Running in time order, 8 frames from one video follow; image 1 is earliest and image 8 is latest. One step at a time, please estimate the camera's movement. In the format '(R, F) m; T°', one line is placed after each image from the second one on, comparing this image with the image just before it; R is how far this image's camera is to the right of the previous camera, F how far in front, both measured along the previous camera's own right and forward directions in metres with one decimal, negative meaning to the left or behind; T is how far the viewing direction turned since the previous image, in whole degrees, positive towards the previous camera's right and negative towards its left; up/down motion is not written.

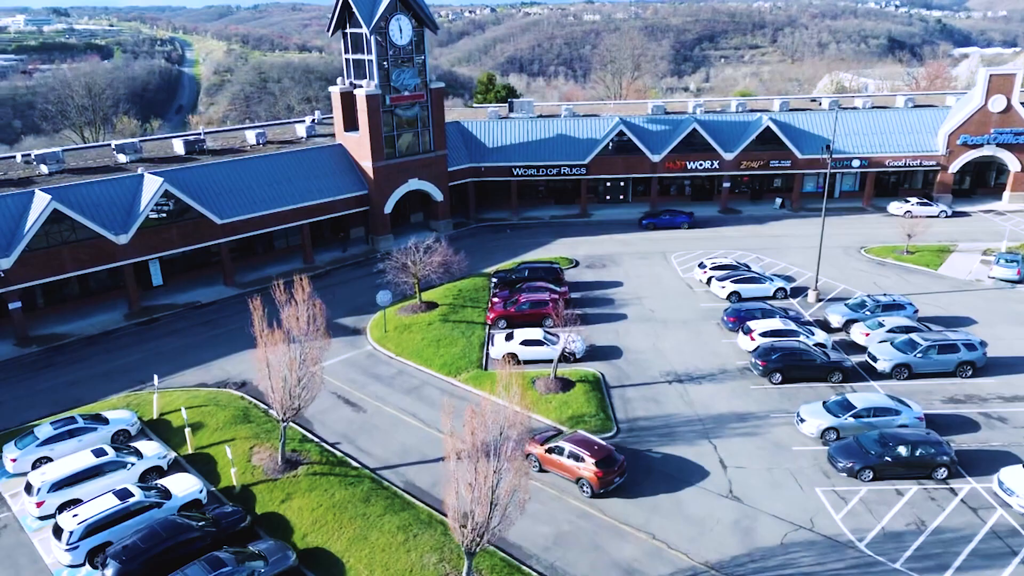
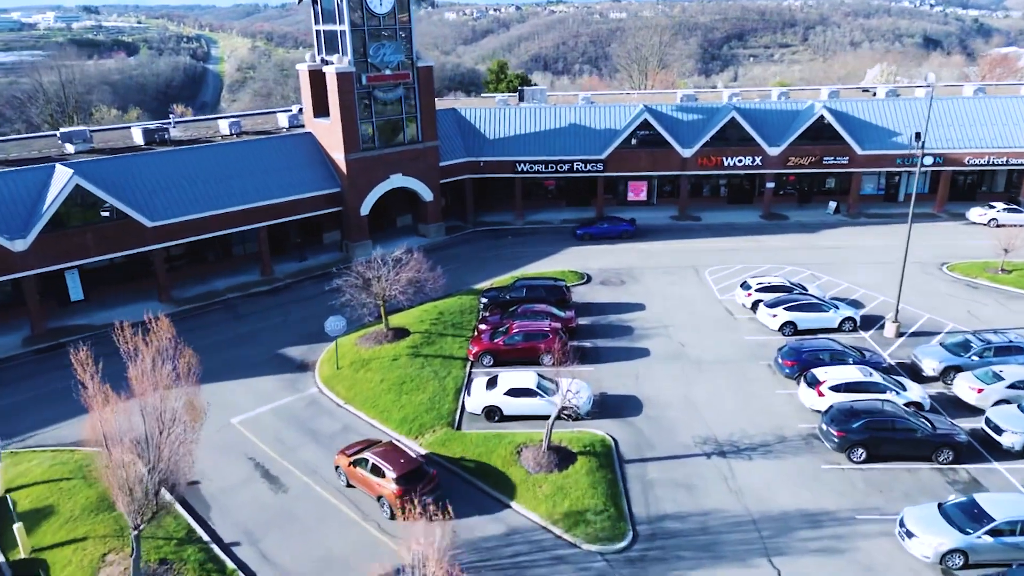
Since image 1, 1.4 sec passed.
(+1.4, +9.0) m; -2°
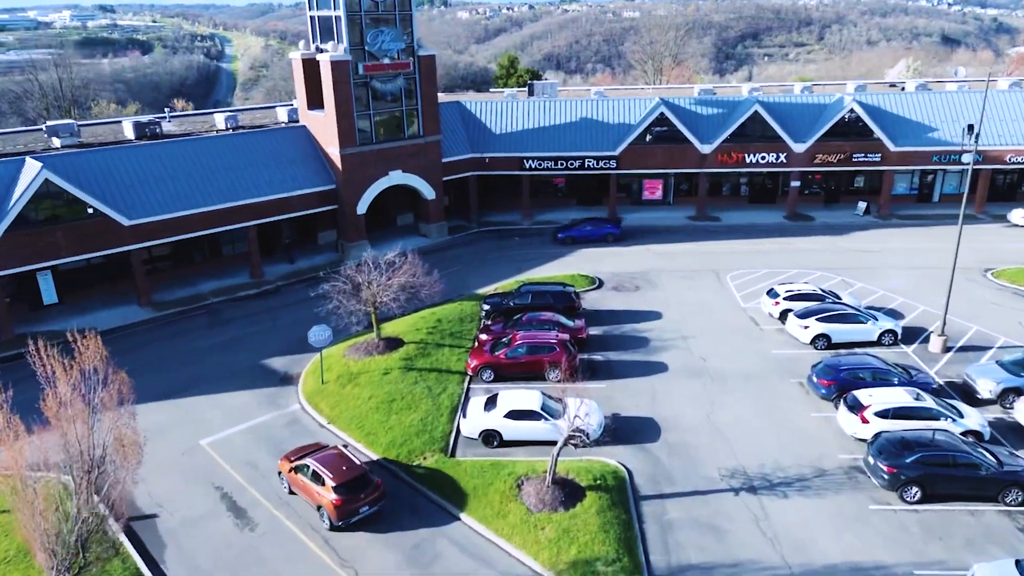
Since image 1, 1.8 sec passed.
(+0.3, +3.0) m; -1°
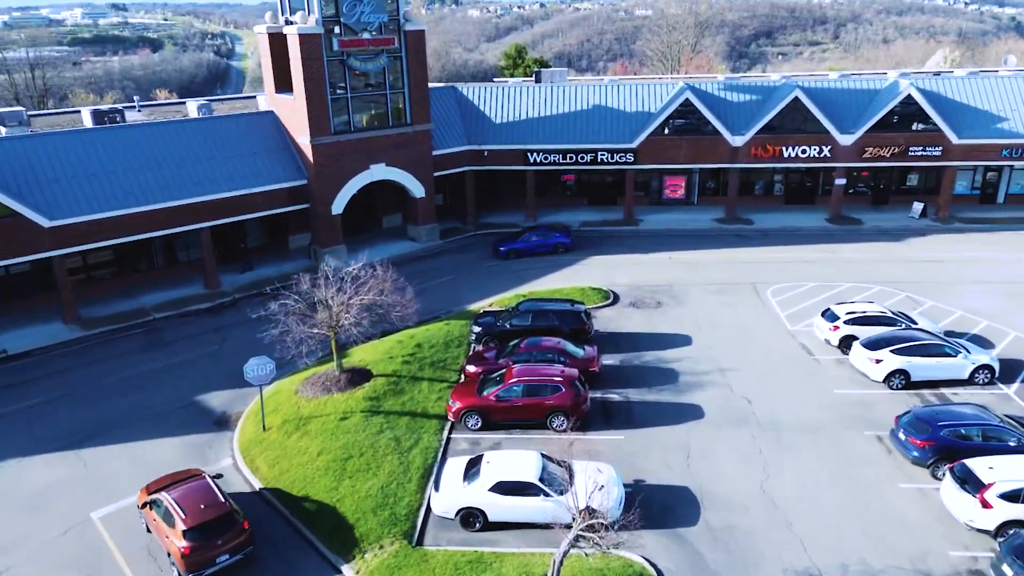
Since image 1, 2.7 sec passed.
(+0.5, +6.1) m; -1°
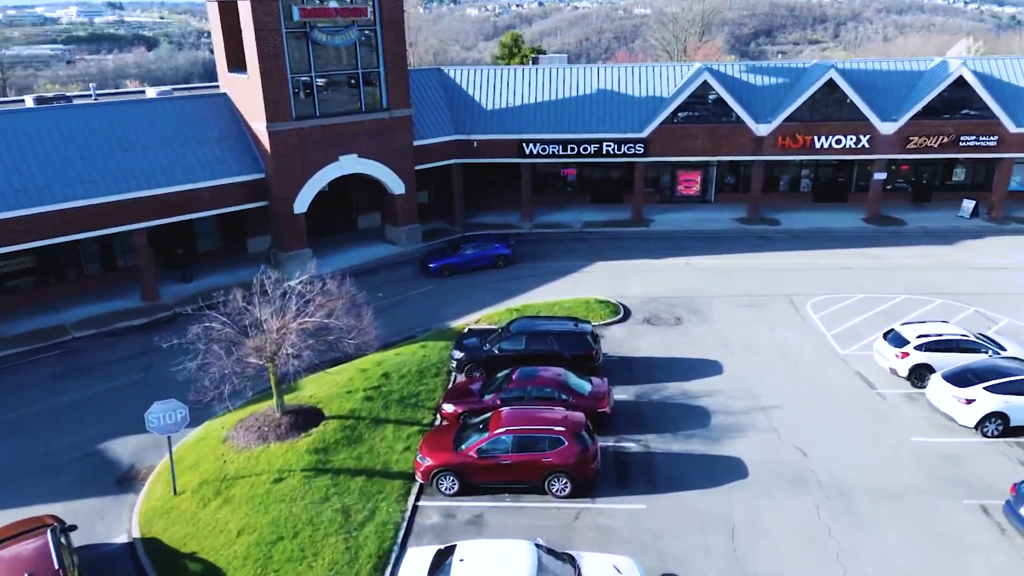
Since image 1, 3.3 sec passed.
(+0.3, +5.1) m; 0°
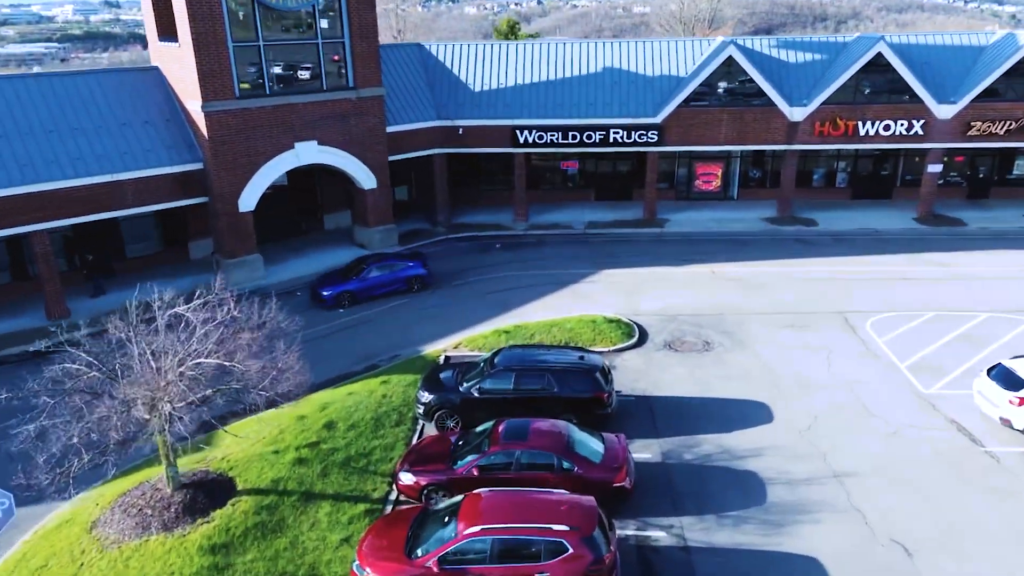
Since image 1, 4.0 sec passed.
(+0.3, +5.3) m; 0°
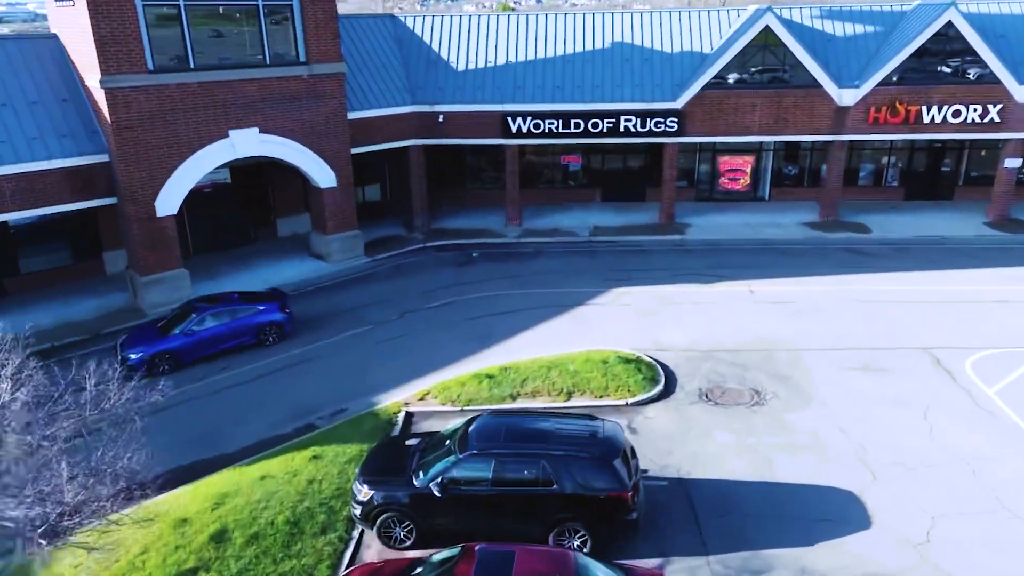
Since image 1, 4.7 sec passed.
(+0.3, +5.3) m; 0°
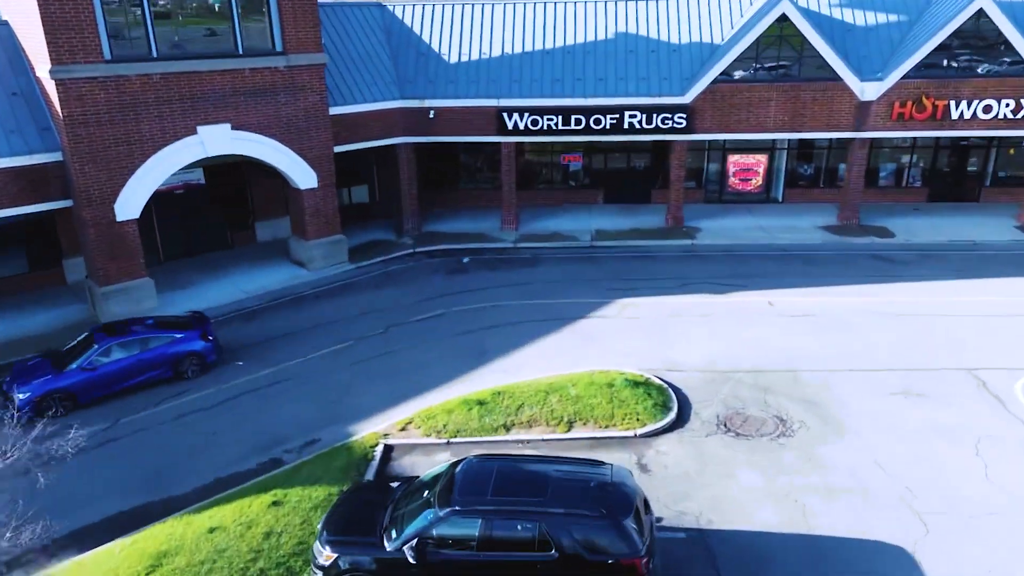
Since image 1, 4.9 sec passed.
(+0.1, +1.9) m; 0°
